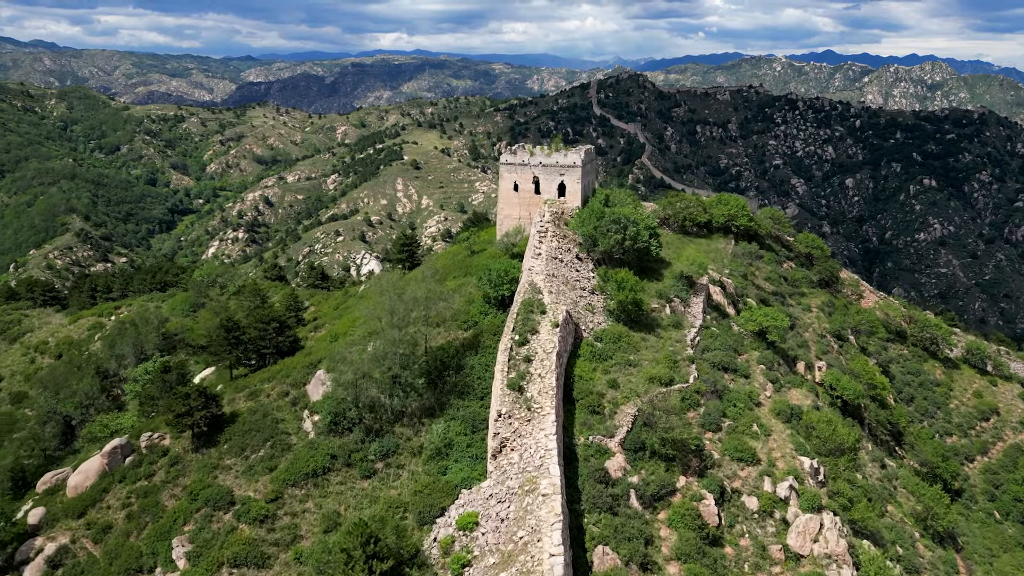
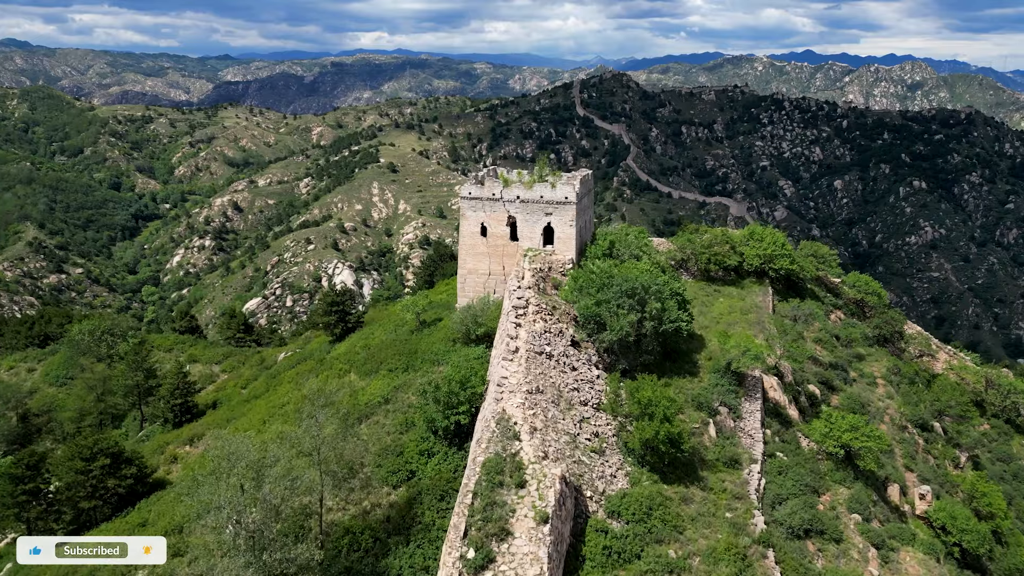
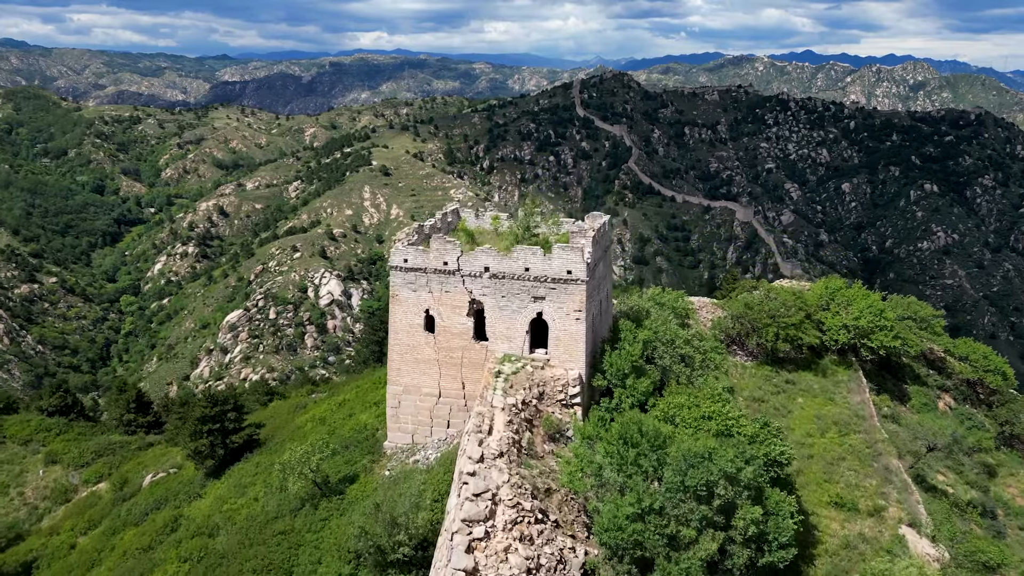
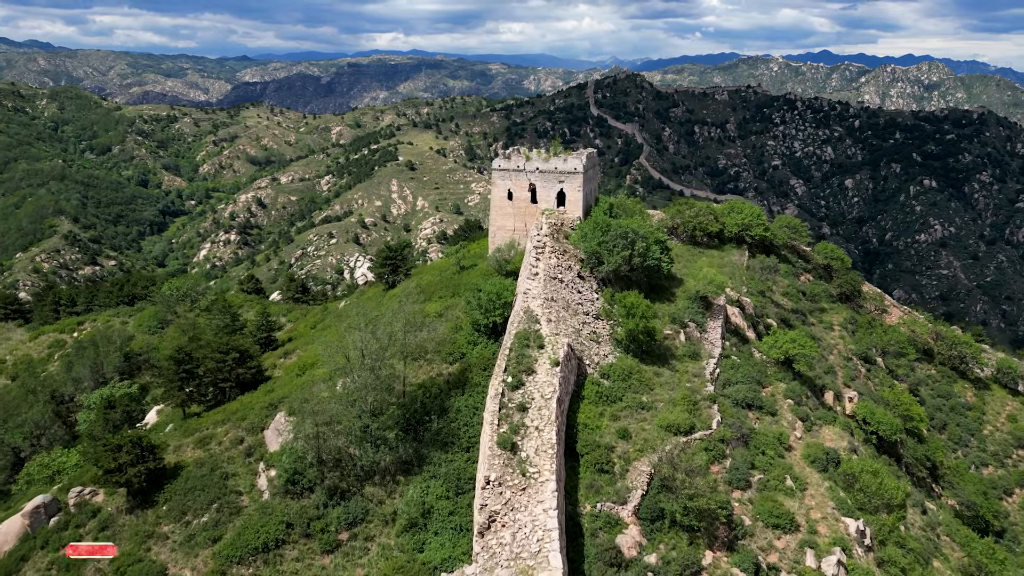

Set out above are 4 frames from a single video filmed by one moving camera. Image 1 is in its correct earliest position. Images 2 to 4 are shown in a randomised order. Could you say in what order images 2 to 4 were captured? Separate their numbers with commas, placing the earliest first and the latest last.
4, 2, 3
